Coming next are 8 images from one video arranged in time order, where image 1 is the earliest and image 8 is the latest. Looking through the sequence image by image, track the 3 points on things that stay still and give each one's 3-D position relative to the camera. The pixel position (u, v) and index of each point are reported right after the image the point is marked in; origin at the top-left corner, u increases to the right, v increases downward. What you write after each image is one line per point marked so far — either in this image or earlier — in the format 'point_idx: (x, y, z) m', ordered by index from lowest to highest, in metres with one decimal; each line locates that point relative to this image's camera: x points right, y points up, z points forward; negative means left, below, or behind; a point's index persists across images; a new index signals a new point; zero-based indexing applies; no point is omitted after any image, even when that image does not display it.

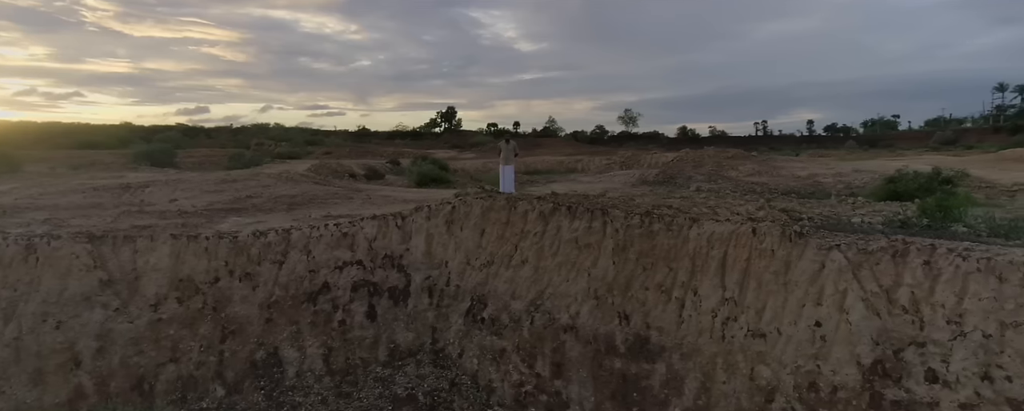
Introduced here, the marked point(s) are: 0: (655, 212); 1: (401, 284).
0: (+1.9, -0.1, +5.9) m
1: (-1.6, -1.1, +5.9) m
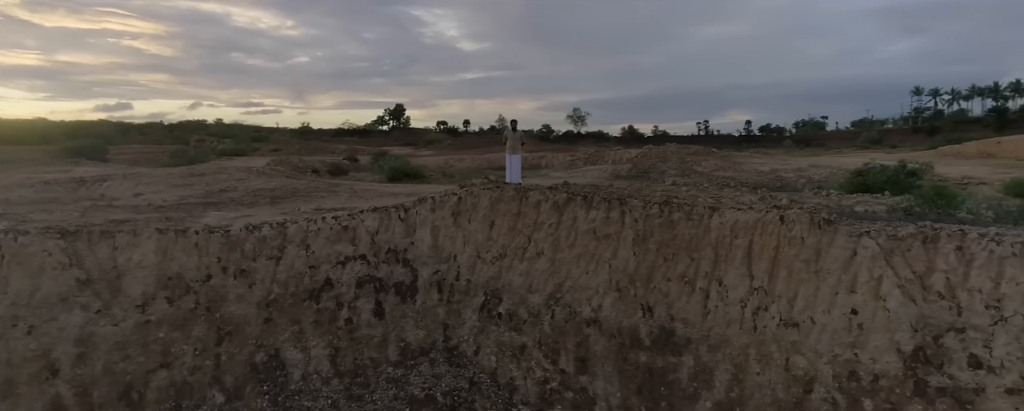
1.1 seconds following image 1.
0: (+2.1, +0.1, +5.7) m
1: (-1.4, -0.9, +5.5) m
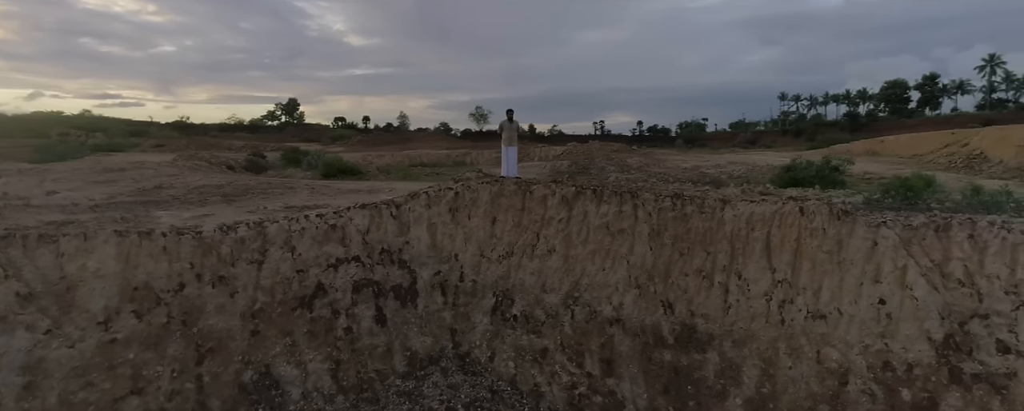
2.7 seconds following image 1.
0: (+2.2, +0.2, +5.6) m
1: (-1.3, -0.9, +5.1) m
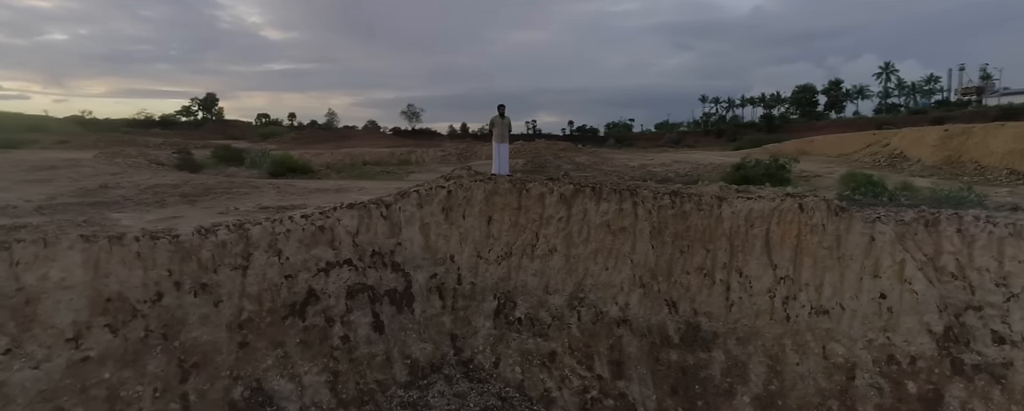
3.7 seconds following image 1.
0: (+2.2, +0.2, +5.6) m
1: (-1.3, -0.9, +4.8) m
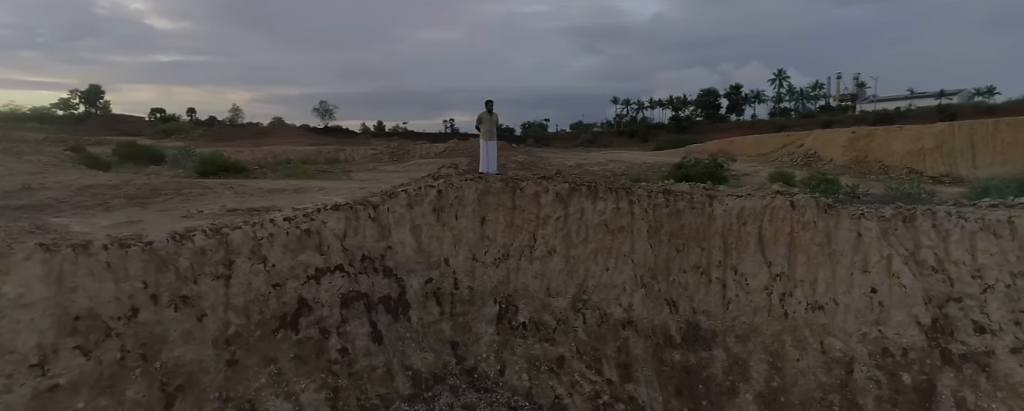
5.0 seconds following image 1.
0: (+2.1, +0.2, +5.6) m
1: (-1.2, -0.9, +4.6) m
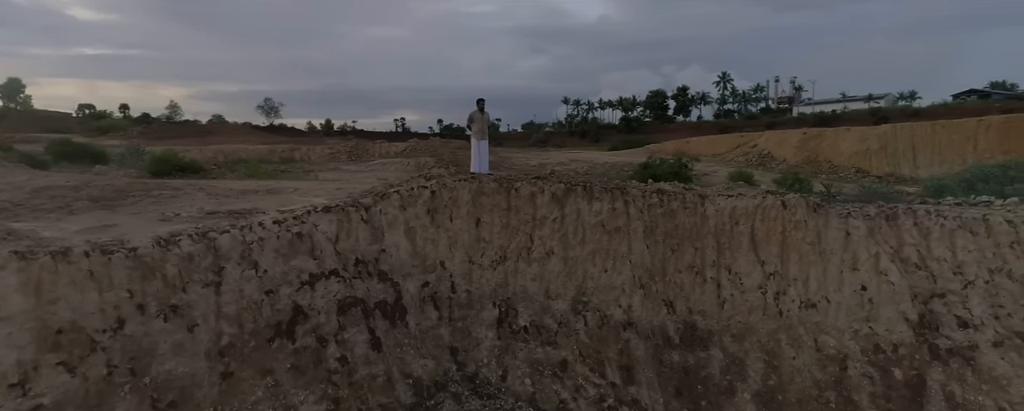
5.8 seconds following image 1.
0: (+2.0, +0.2, +5.7) m
1: (-1.2, -1.0, +4.4) m
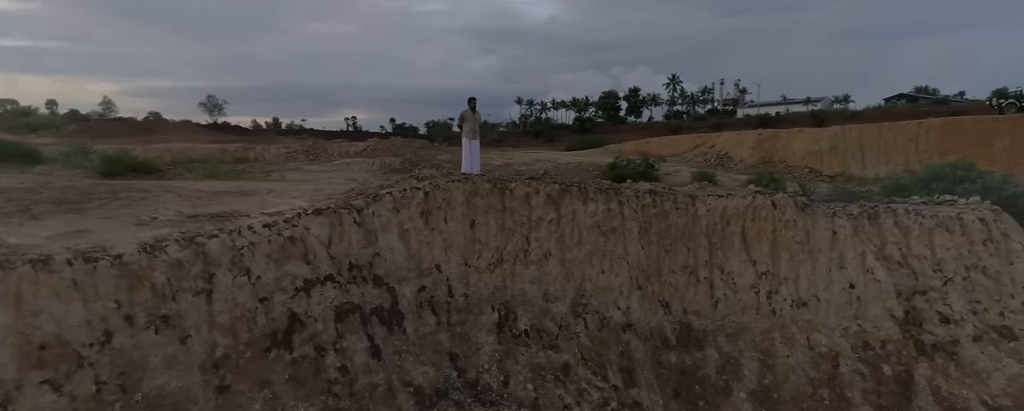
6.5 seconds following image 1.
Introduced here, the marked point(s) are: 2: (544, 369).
0: (+2.0, +0.2, +5.7) m
1: (-1.2, -1.0, +4.3) m
2: (+0.3, -1.6, +4.3) m
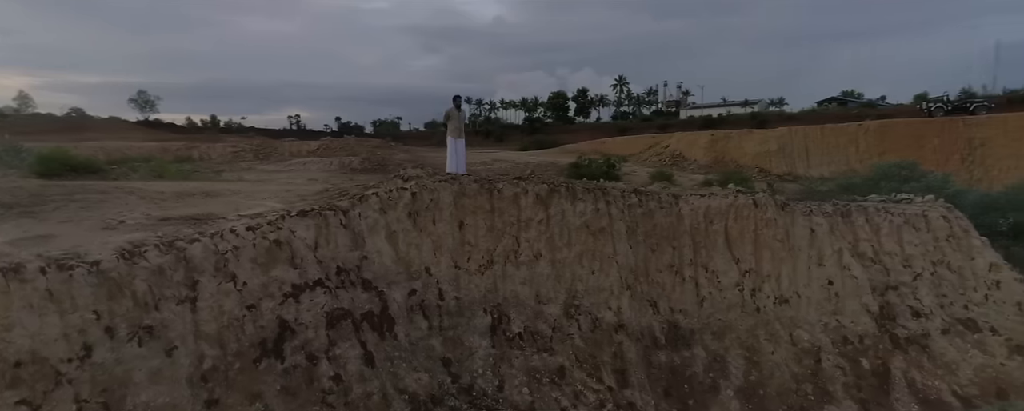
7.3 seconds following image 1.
0: (+1.8, +0.1, +5.8) m
1: (-1.3, -1.0, +4.3) m
2: (+0.2, -1.6, +4.3) m
